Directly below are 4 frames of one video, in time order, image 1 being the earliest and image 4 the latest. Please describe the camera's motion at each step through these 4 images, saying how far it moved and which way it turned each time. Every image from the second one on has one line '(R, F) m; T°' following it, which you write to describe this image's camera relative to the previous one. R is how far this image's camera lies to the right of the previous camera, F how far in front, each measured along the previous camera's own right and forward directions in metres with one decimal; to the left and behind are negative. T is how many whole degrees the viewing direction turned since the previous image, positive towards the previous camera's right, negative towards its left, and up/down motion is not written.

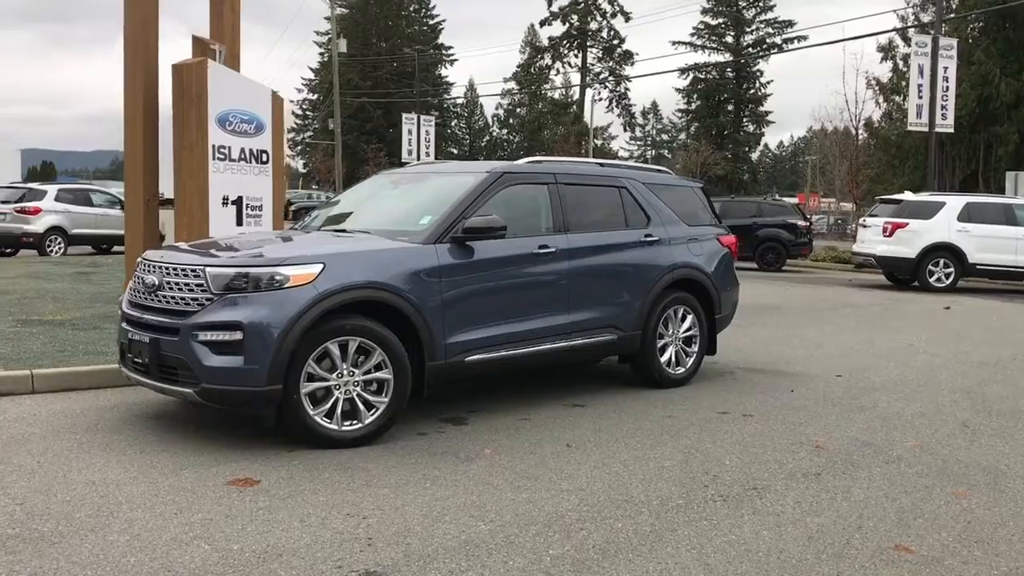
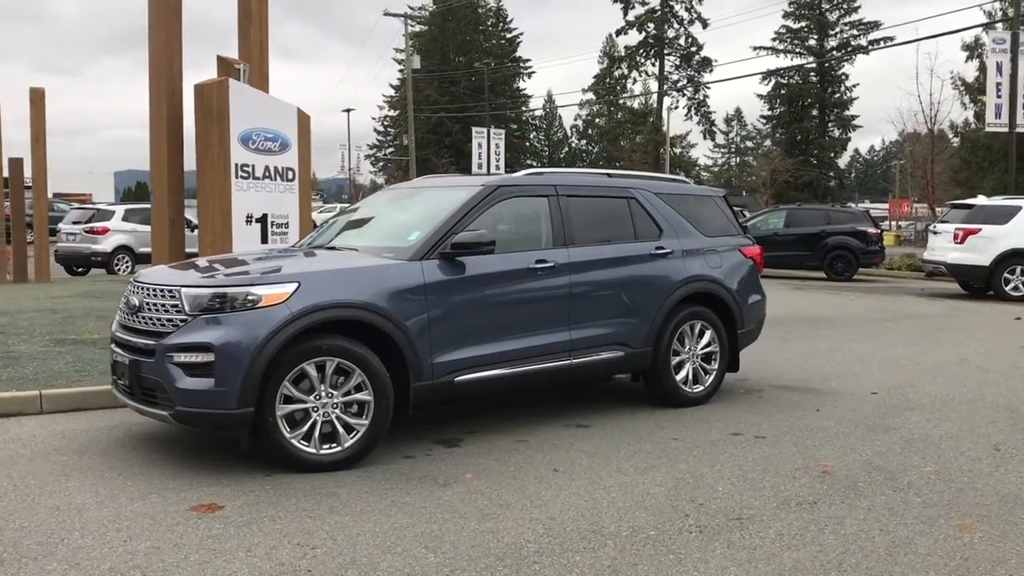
(+0.6, +0.2) m; -5°
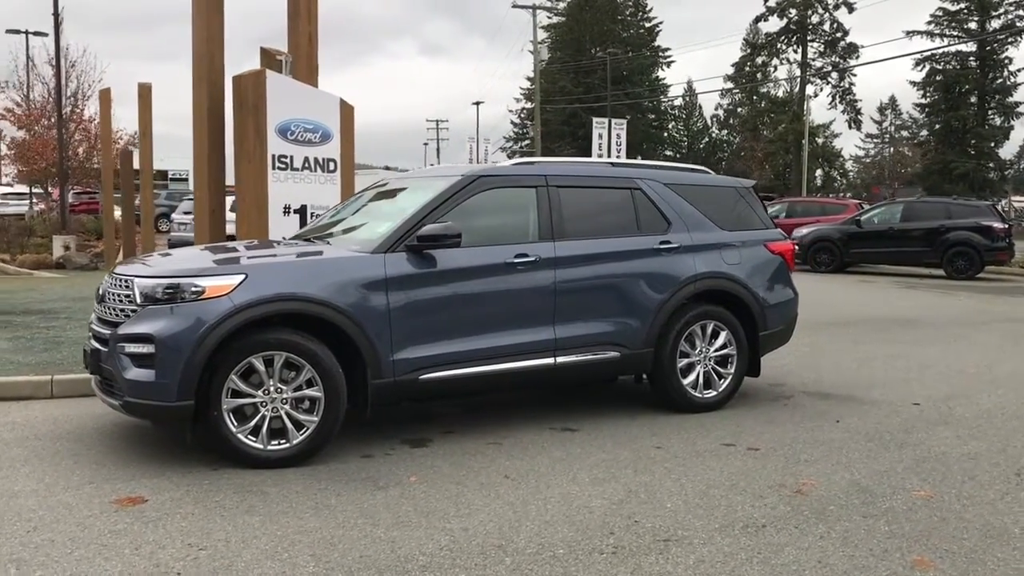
(+1.0, +0.4) m; -8°
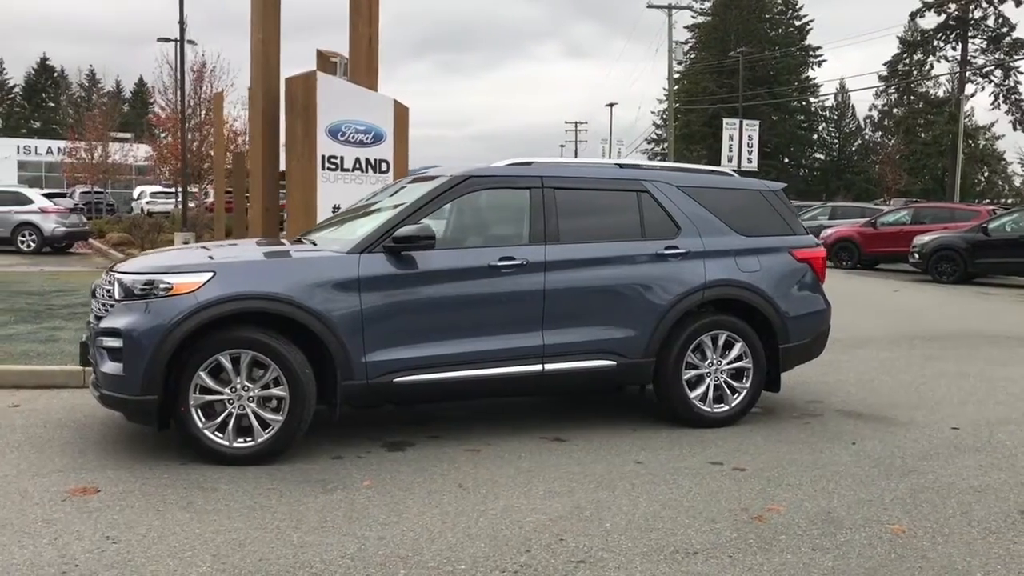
(+0.9, +0.2) m; -8°
